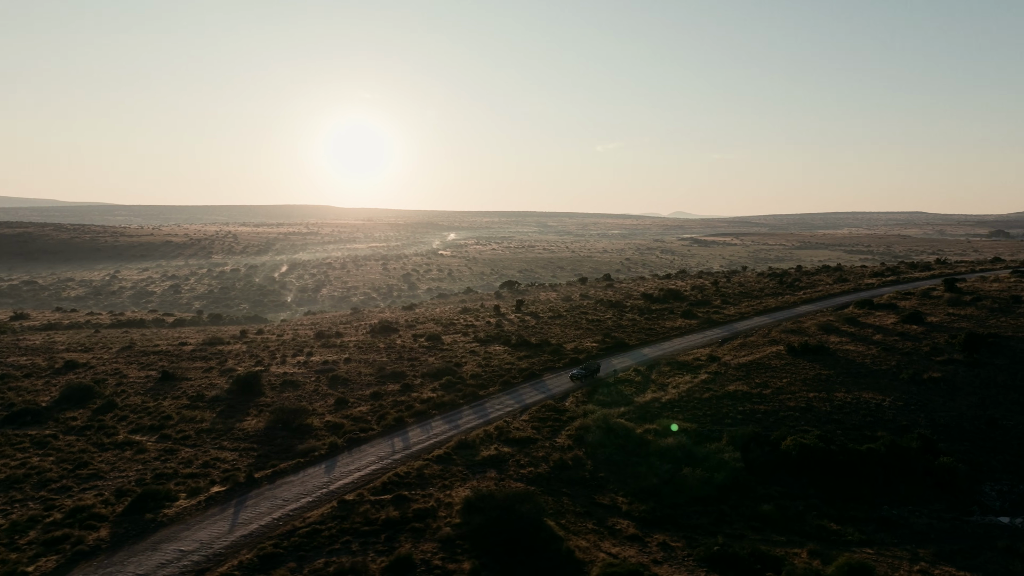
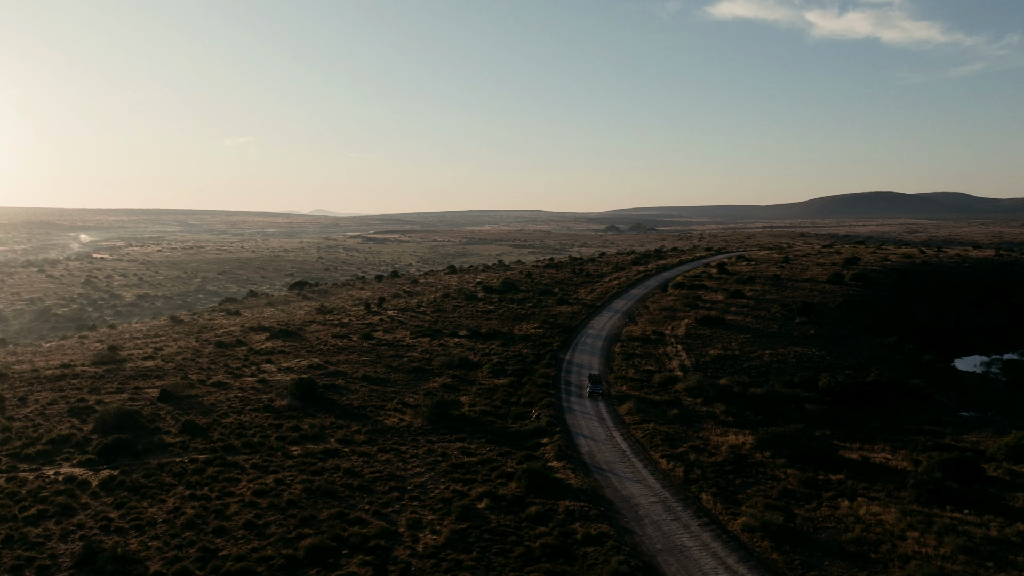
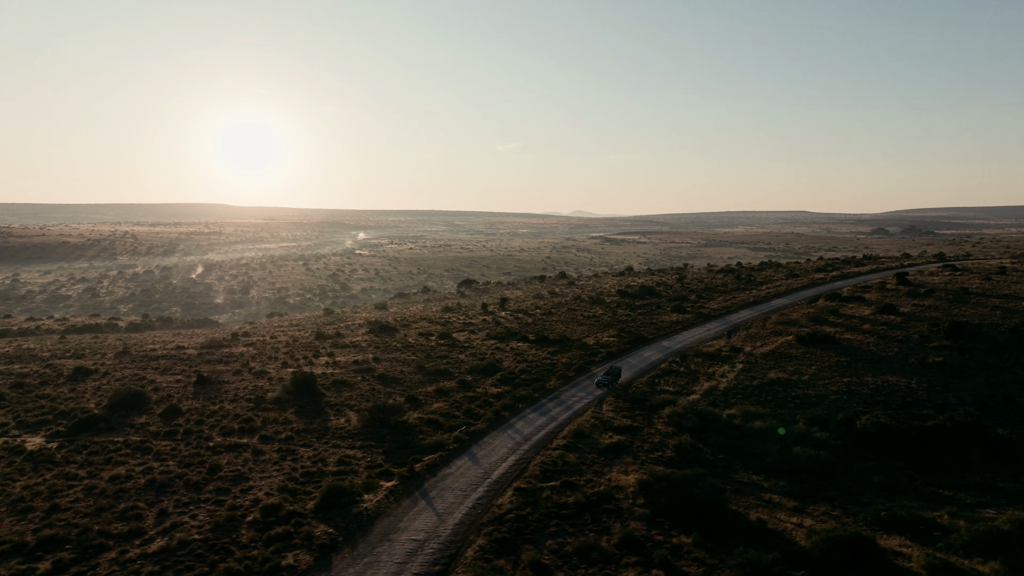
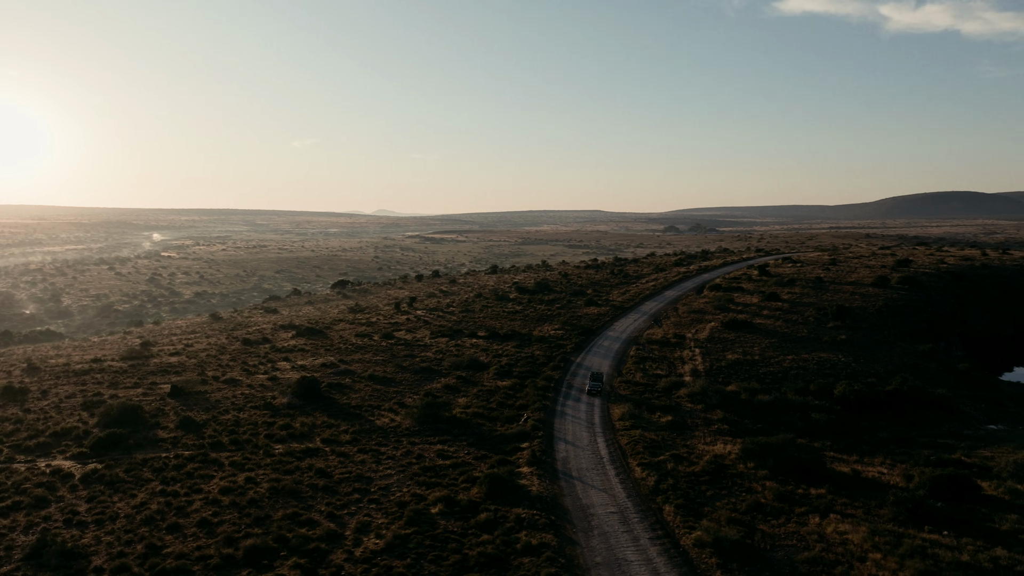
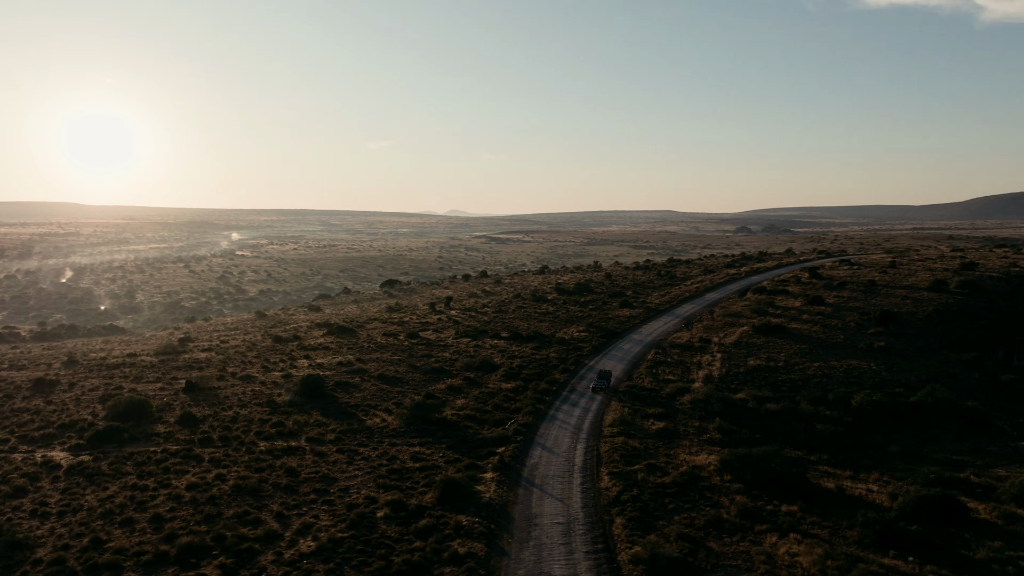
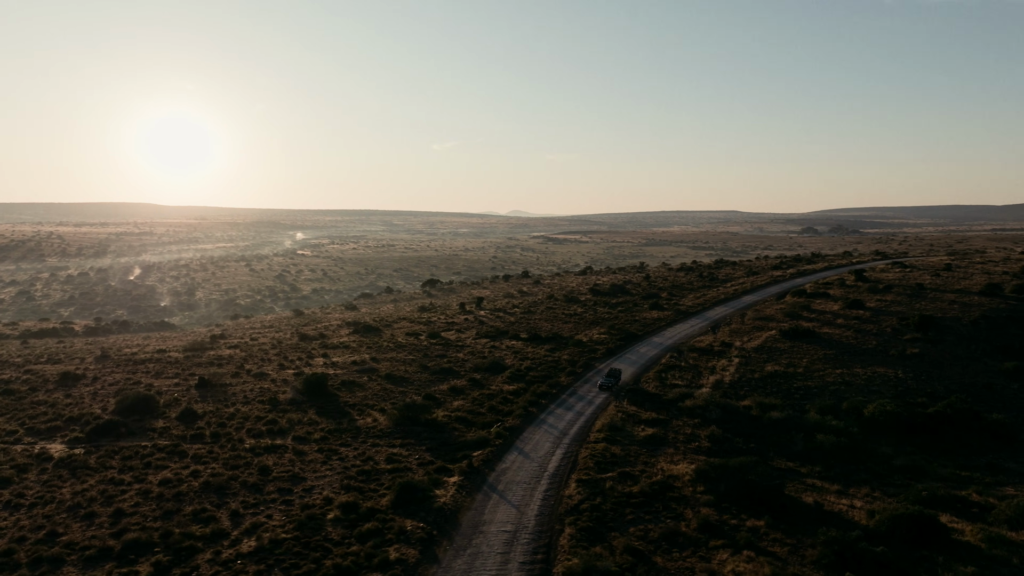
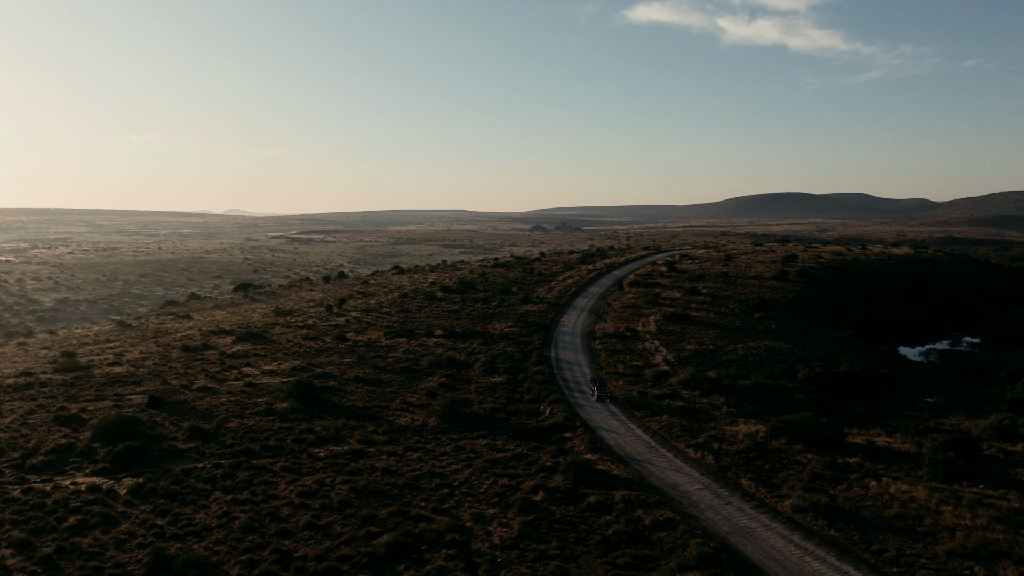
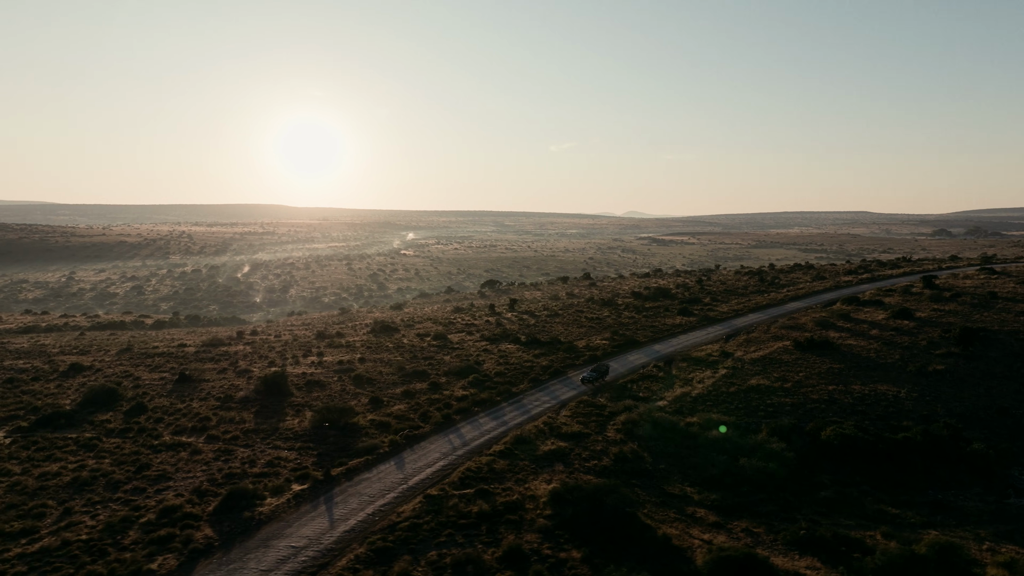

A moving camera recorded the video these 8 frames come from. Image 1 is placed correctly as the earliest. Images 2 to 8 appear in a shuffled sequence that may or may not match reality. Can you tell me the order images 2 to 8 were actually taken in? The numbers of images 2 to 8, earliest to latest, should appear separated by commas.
8, 3, 6, 5, 4, 2, 7
